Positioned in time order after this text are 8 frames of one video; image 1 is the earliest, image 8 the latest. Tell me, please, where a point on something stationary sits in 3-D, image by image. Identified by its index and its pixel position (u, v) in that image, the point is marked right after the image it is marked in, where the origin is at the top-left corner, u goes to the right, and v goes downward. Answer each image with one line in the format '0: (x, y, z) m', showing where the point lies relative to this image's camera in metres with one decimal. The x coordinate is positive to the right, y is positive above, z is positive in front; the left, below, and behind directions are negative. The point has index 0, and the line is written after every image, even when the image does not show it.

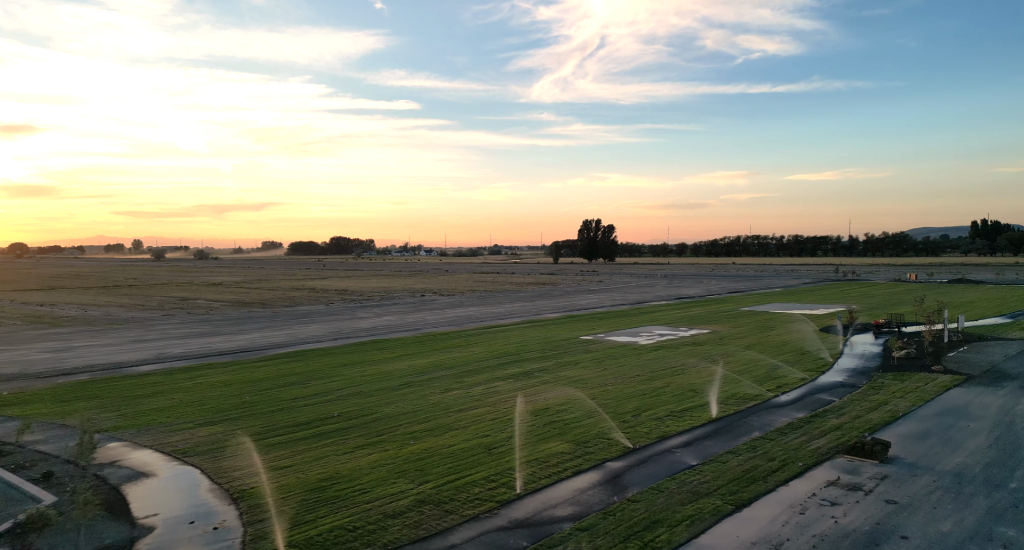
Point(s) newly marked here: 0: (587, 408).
0: (+1.5, -2.7, +14.1) m
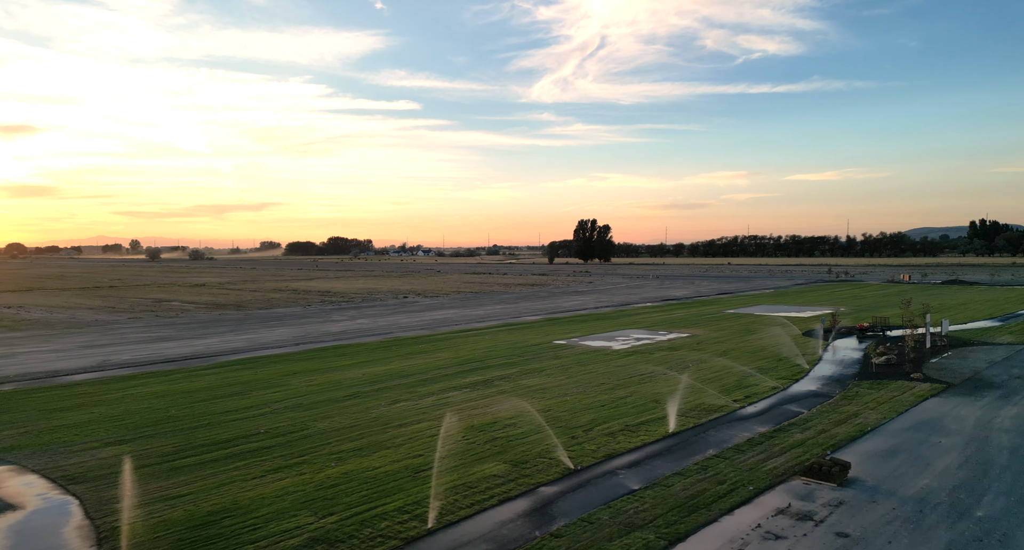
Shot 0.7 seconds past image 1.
0: (+0.5, -2.8, +13.2) m
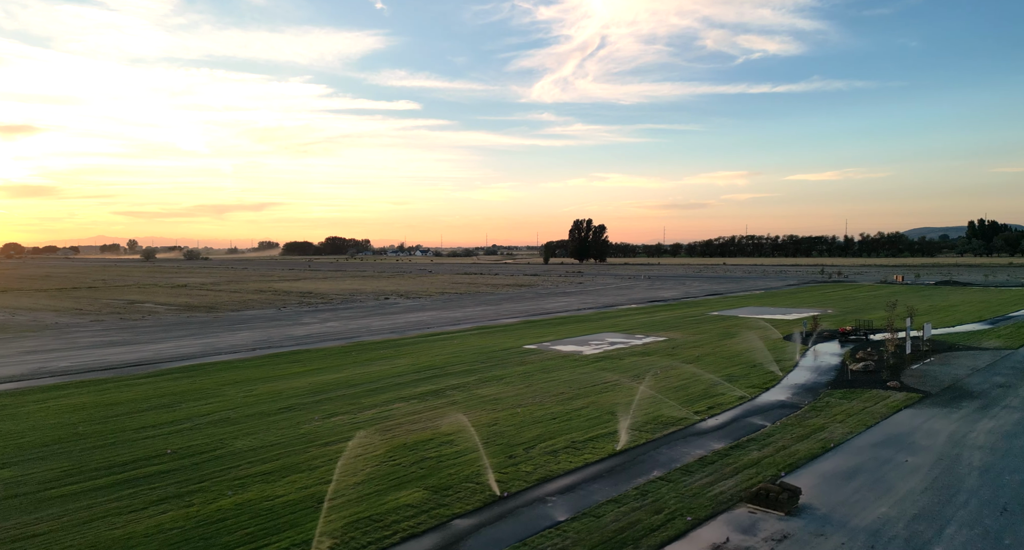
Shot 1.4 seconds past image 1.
0: (-0.7, -2.9, +12.2) m
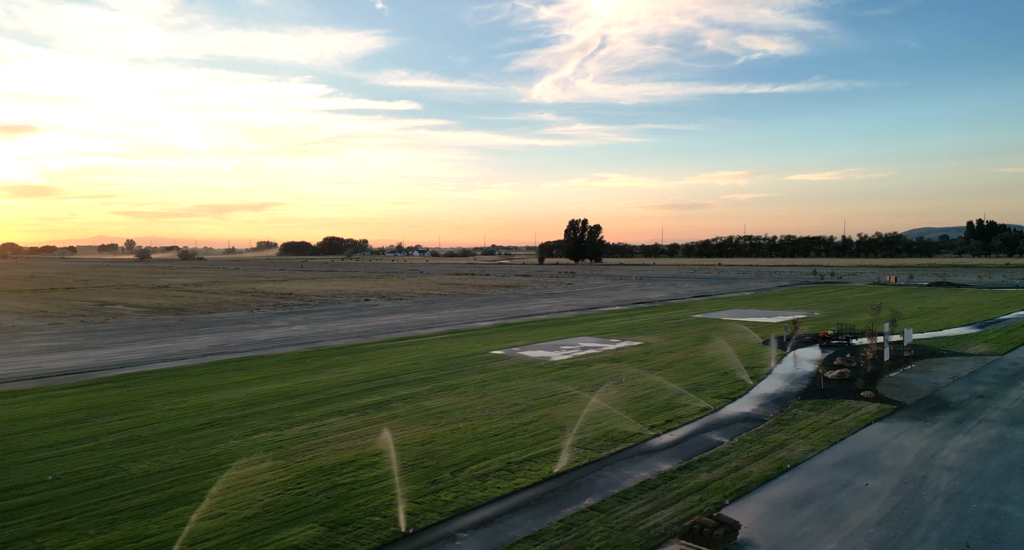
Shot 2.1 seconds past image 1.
0: (-1.8, -3.0, +11.2) m
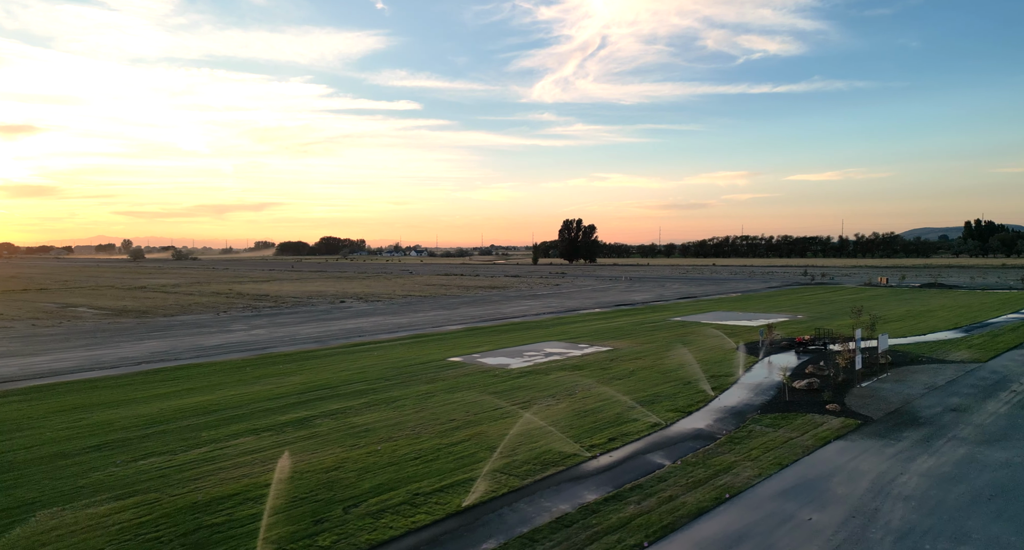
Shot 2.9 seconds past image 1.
0: (-3.2, -3.1, +10.0) m
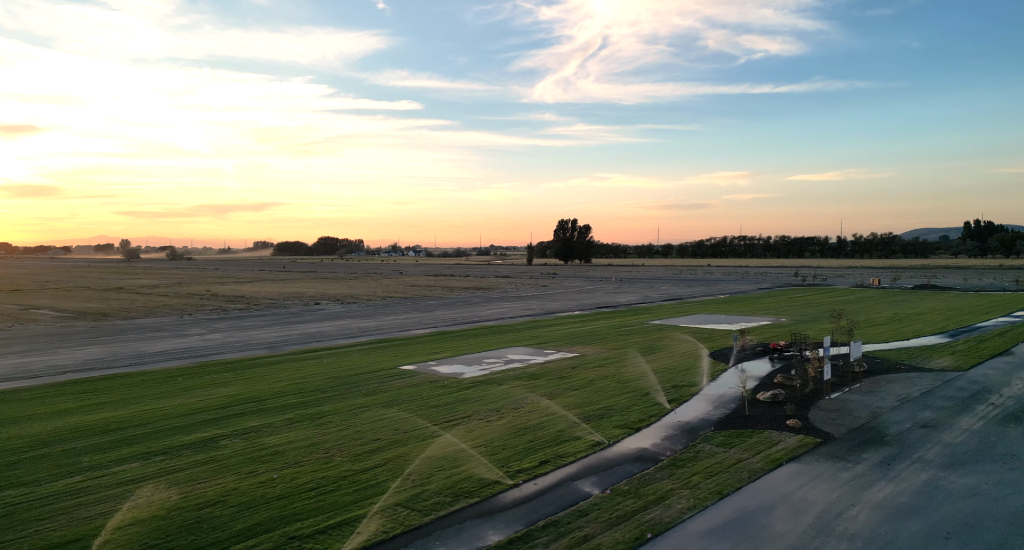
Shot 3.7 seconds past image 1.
0: (-4.6, -3.2, +8.8) m
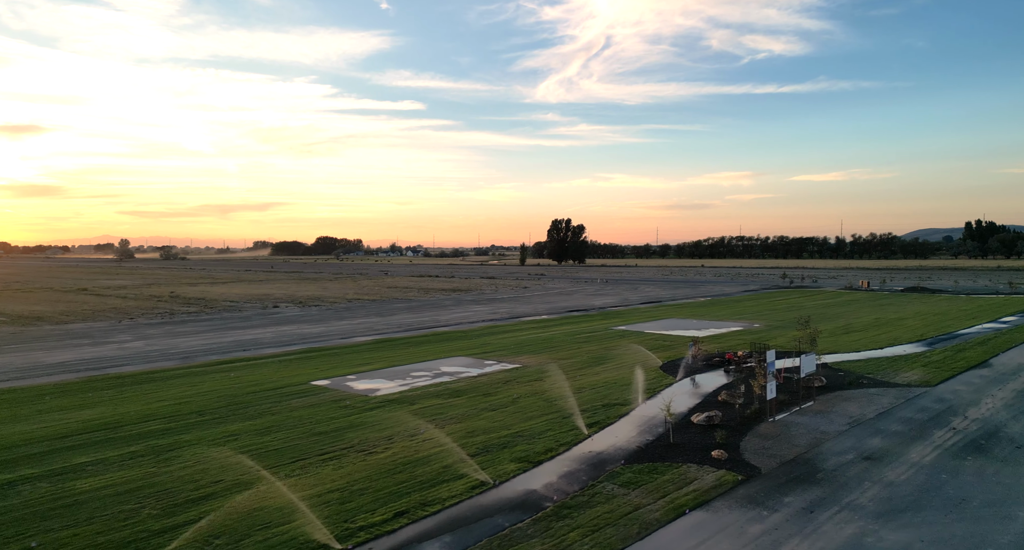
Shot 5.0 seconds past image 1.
0: (-6.8, -3.4, +6.7) m
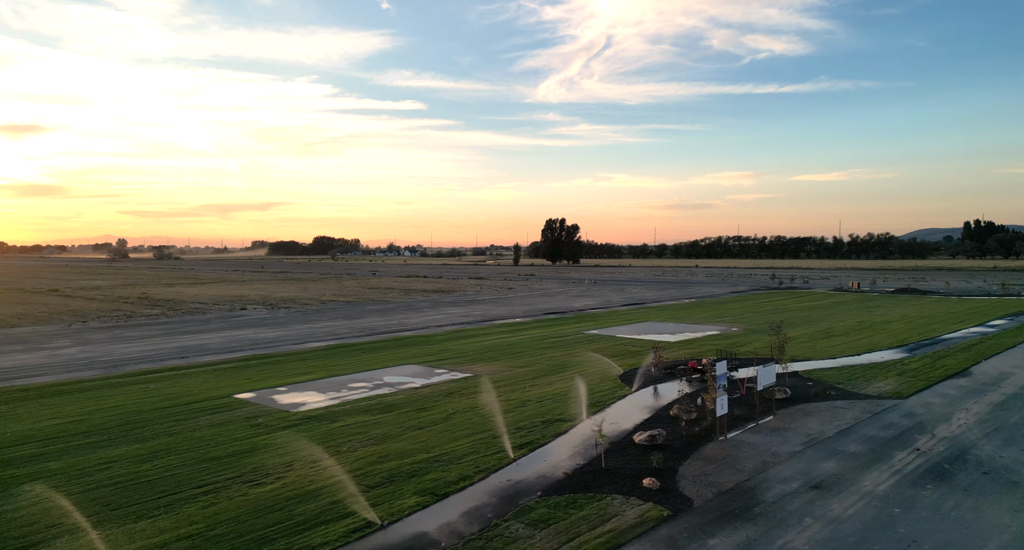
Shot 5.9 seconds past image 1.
0: (-8.5, -3.6, +5.2) m
